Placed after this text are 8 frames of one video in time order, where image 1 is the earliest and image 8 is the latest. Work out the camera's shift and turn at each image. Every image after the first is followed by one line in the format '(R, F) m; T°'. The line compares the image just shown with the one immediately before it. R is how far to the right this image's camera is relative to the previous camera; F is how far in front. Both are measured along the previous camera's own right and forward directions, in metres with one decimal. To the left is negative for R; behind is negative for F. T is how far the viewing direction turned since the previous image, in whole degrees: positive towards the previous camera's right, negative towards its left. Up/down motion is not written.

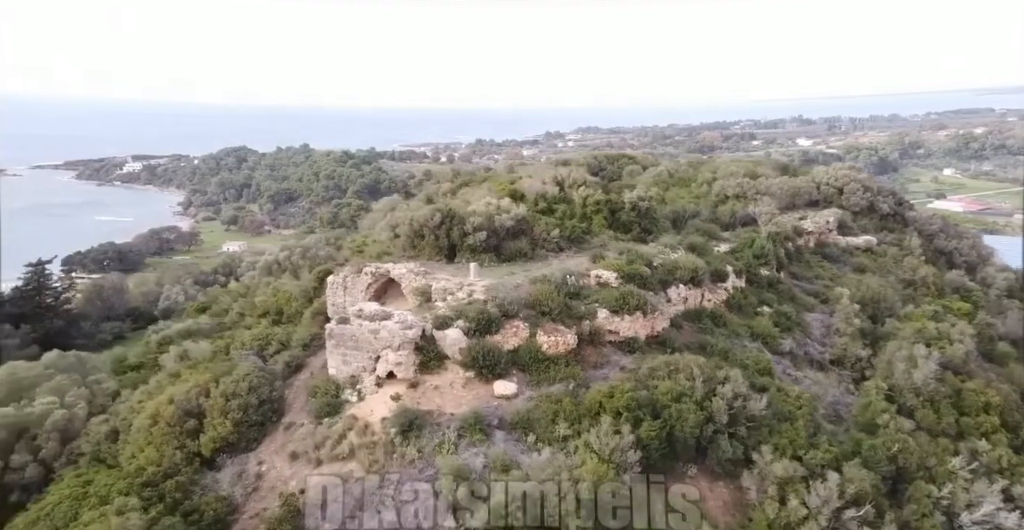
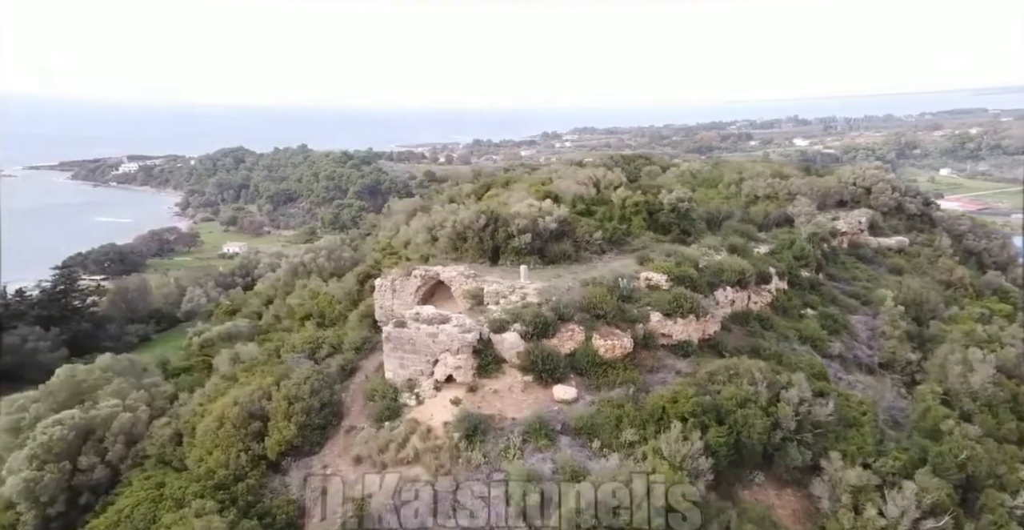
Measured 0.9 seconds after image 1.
(-0.6, +0.1) m; -2°
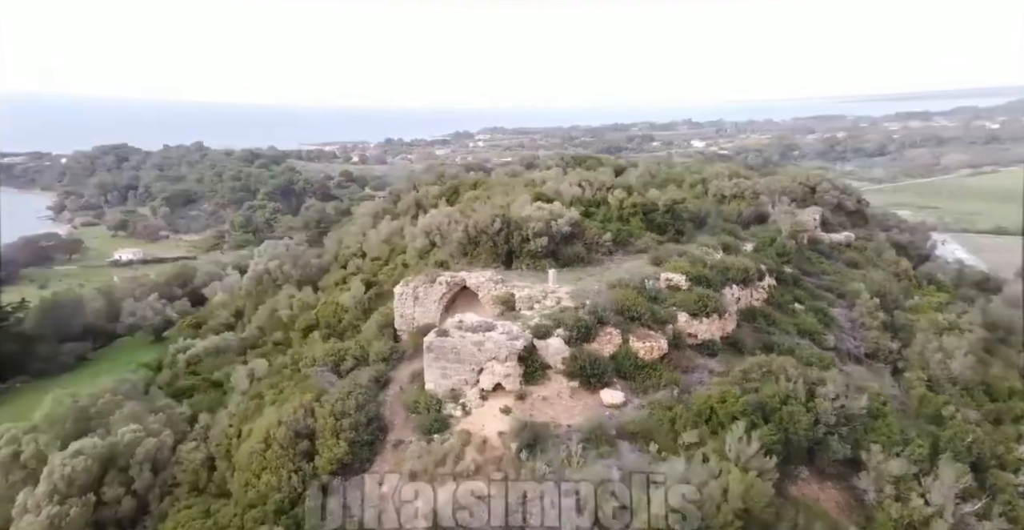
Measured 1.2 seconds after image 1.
(-1.3, +0.2) m; +5°
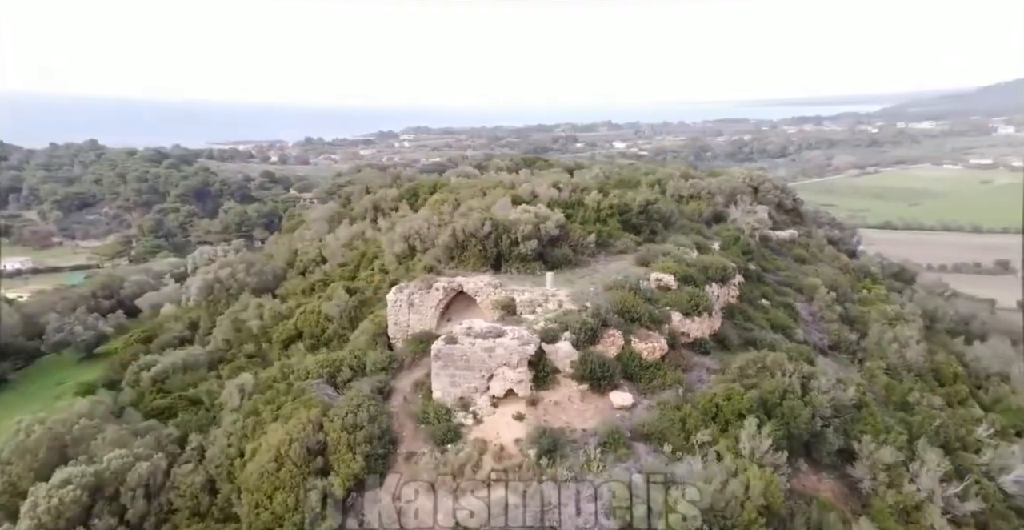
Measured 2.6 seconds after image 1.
(-0.8, +0.1) m; +5°
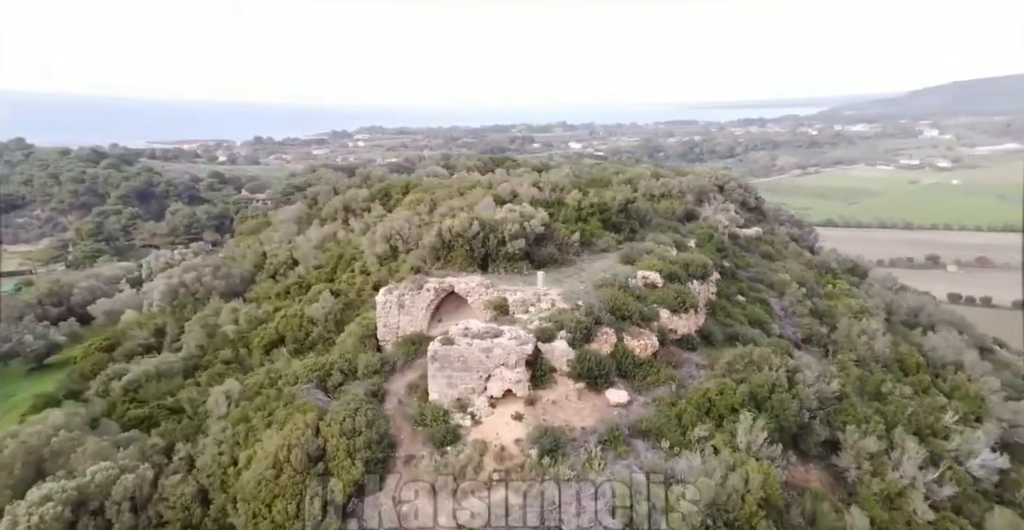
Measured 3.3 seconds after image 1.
(-0.4, 0.0) m; +3°
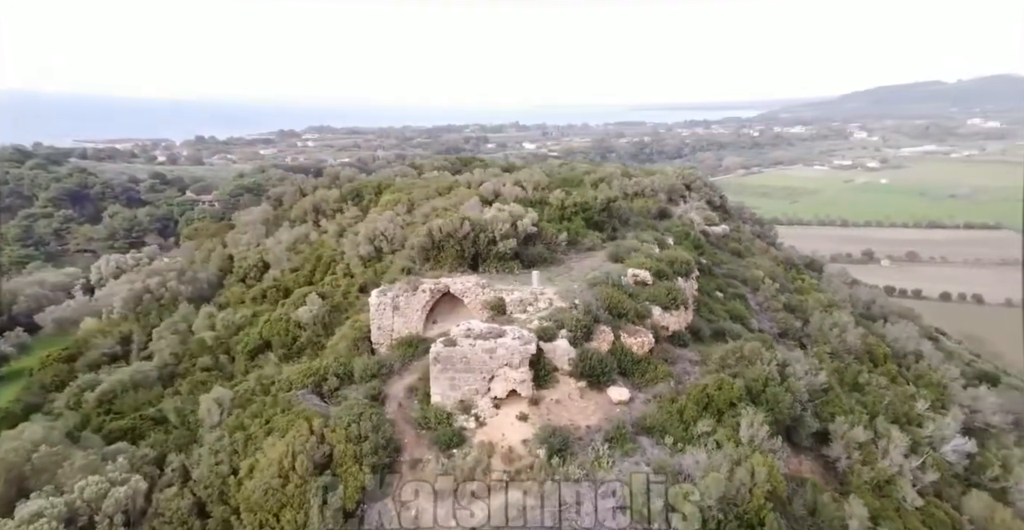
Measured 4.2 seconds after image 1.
(-0.5, 0.0) m; +3°
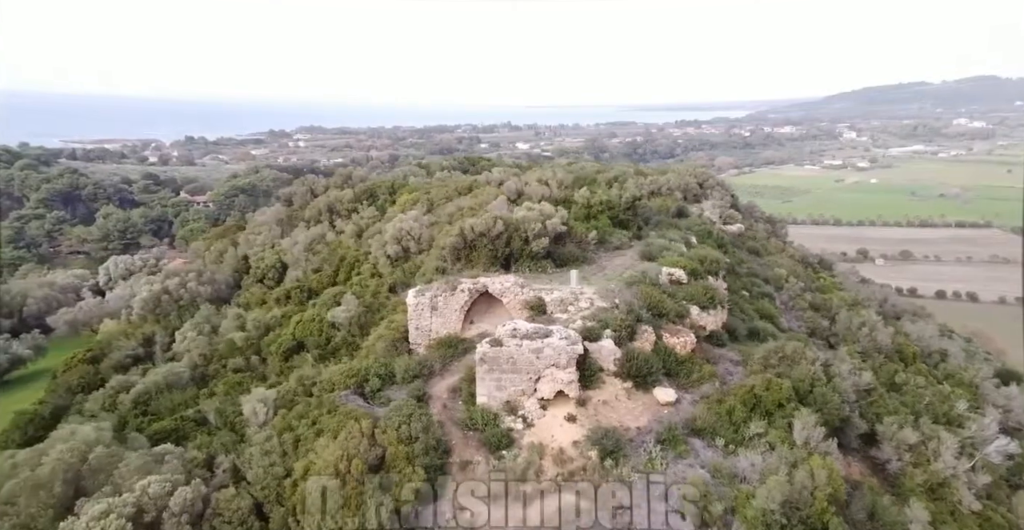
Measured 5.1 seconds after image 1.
(-0.5, +0.1) m; -1°
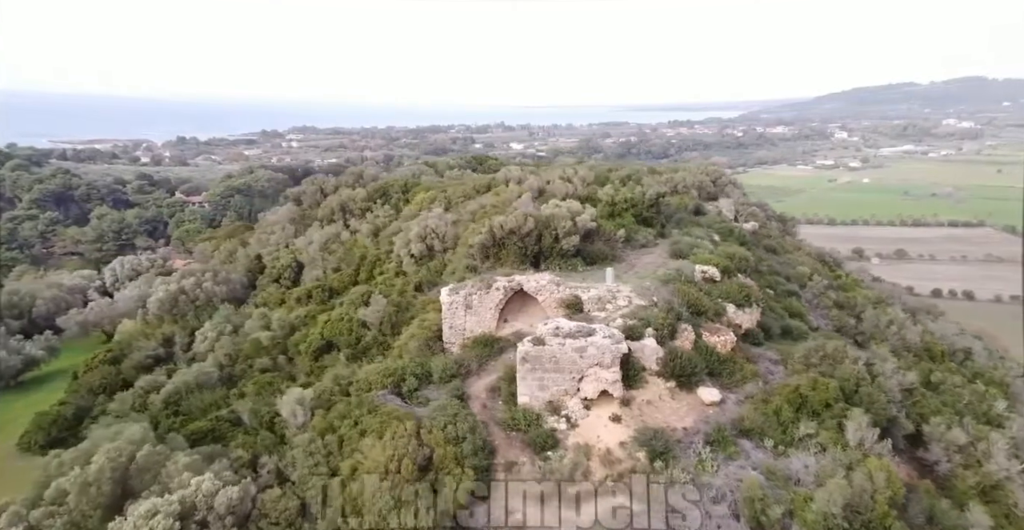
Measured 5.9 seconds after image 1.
(-0.5, +0.1) m; -1°
